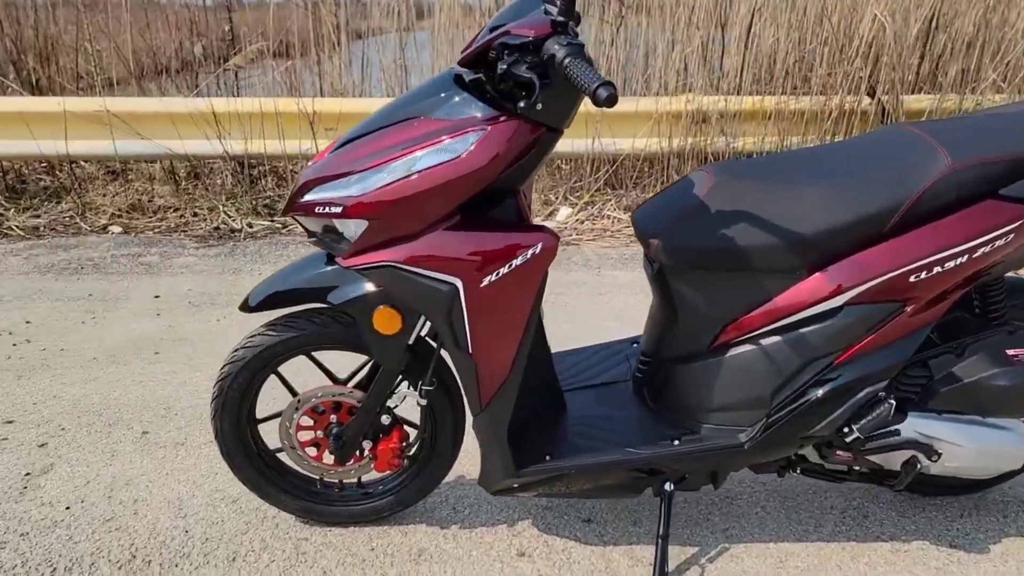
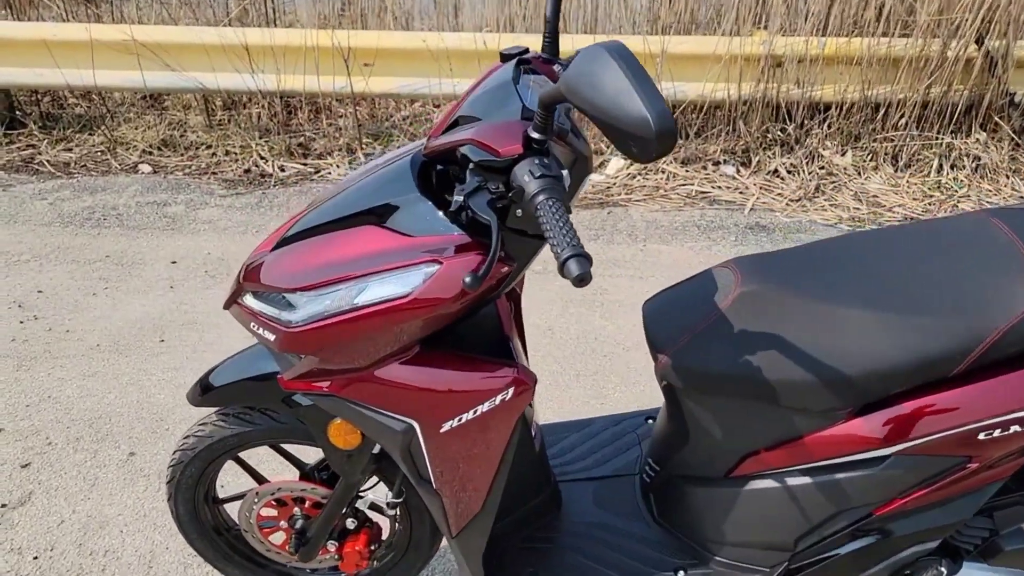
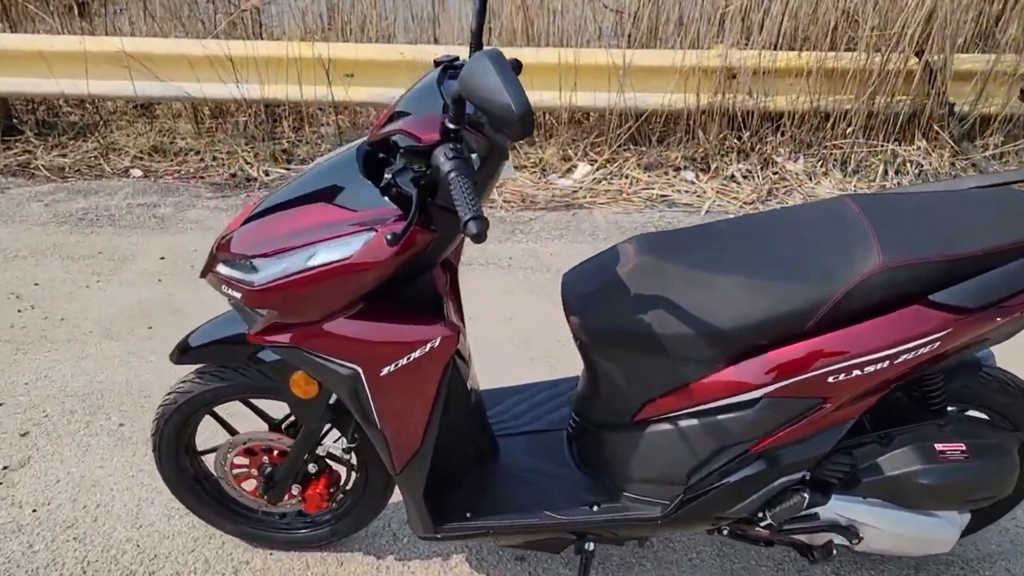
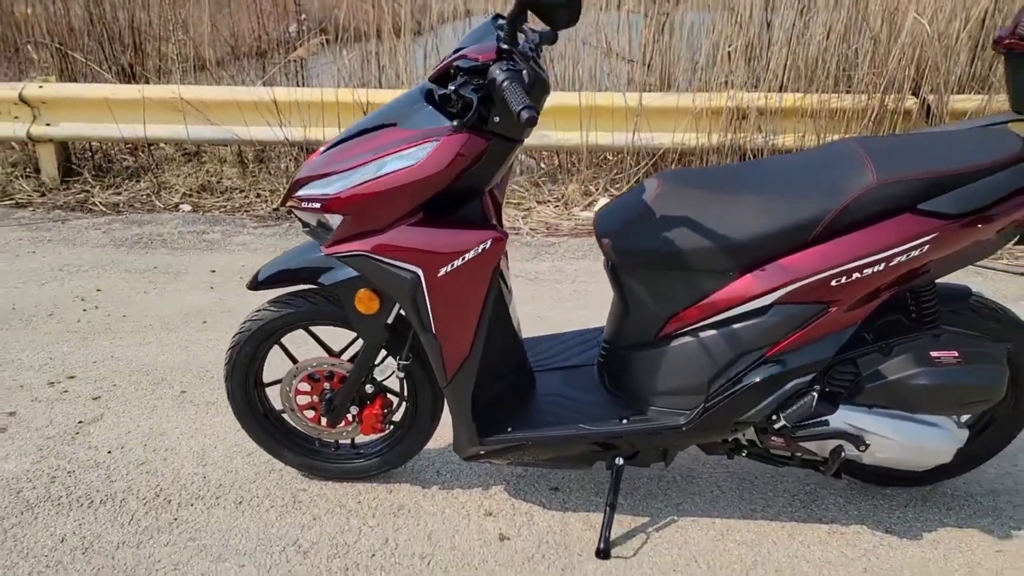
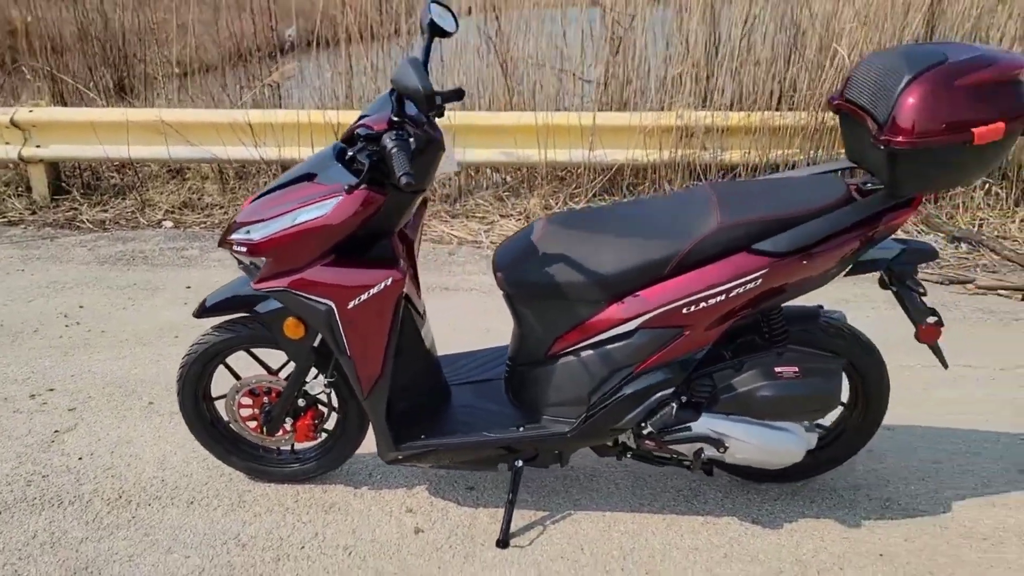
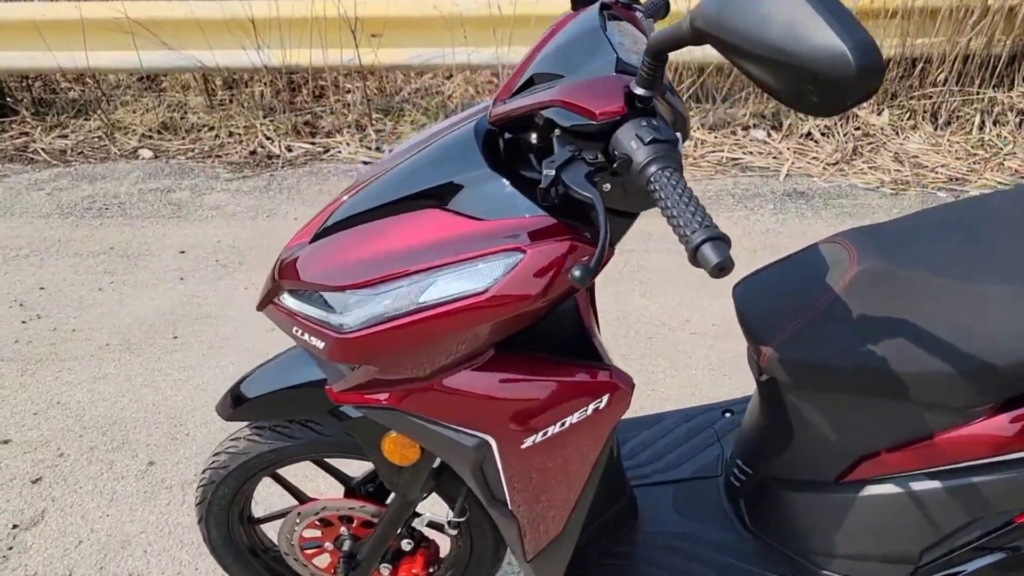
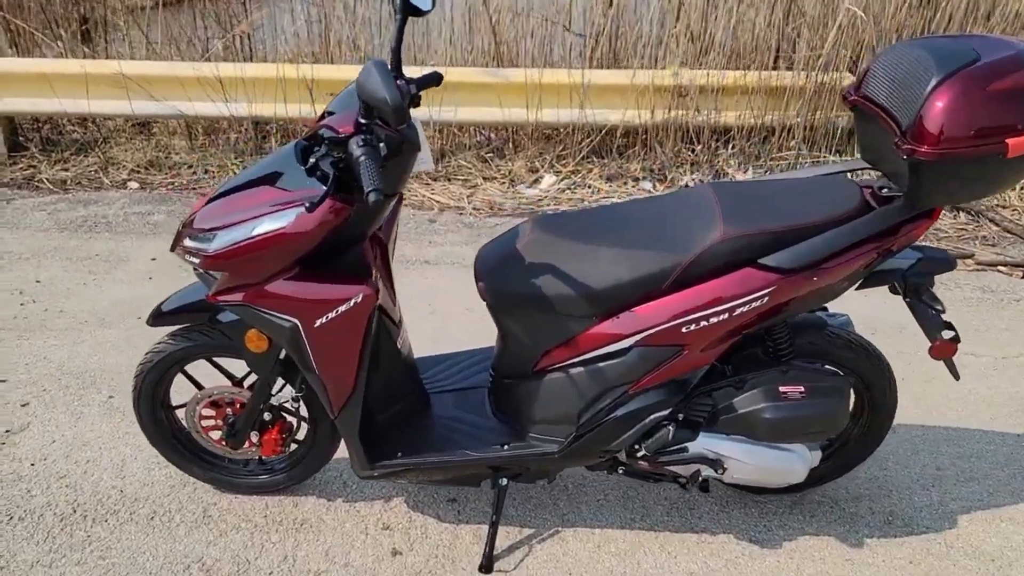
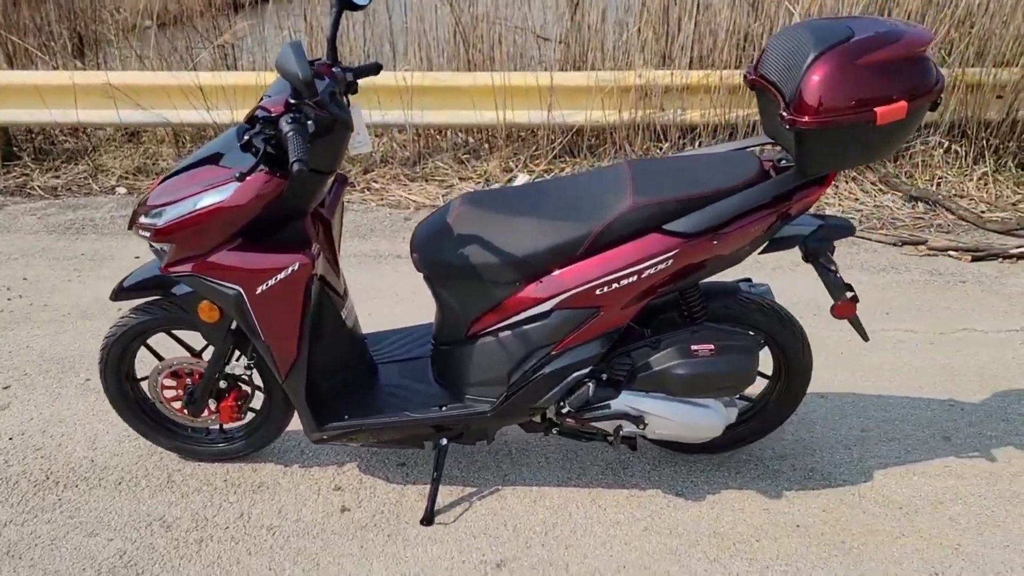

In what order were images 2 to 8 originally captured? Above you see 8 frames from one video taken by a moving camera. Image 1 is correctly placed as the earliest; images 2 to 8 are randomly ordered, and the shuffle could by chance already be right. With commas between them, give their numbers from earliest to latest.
4, 5, 8, 7, 3, 2, 6
